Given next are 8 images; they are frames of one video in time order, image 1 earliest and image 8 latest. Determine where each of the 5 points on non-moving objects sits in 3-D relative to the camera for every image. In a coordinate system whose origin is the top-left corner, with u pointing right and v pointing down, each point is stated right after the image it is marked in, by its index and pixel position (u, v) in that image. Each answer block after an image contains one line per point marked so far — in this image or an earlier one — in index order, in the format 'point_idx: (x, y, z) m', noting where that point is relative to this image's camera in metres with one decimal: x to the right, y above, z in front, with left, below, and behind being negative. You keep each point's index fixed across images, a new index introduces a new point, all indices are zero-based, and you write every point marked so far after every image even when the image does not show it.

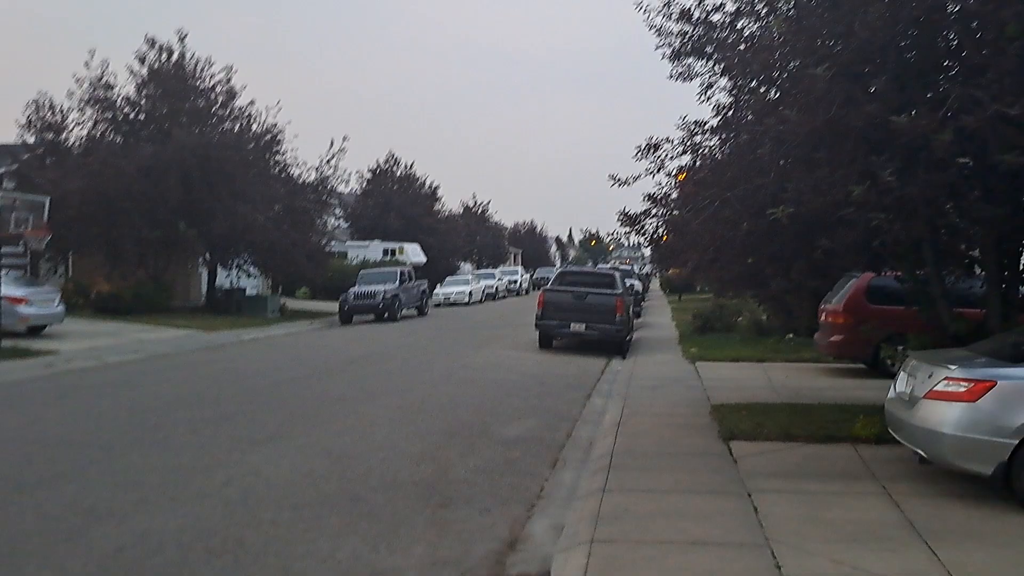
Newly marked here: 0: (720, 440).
0: (+2.0, -1.5, +9.1) m
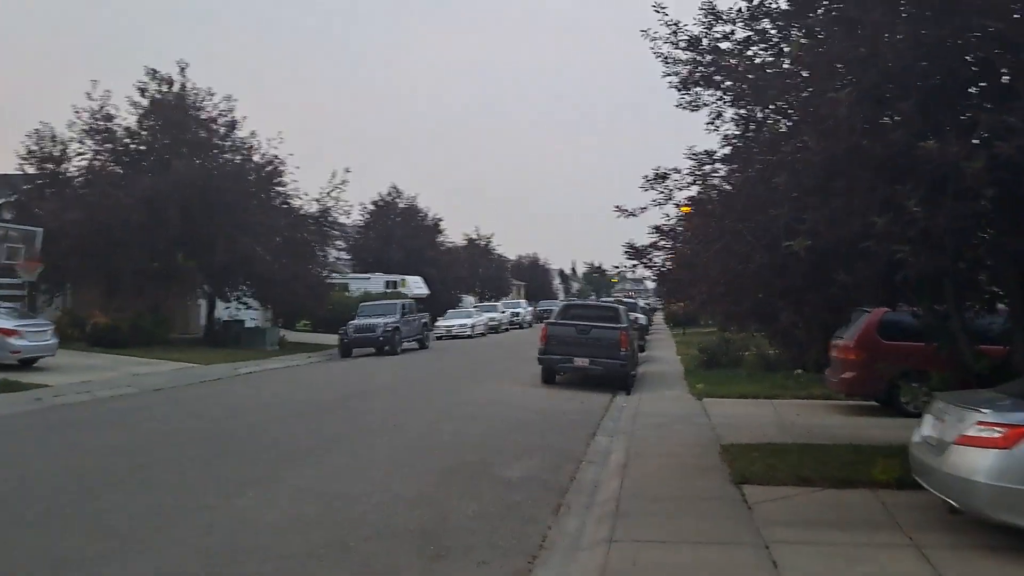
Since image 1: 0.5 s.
0: (+2.0, -1.8, +8.7) m
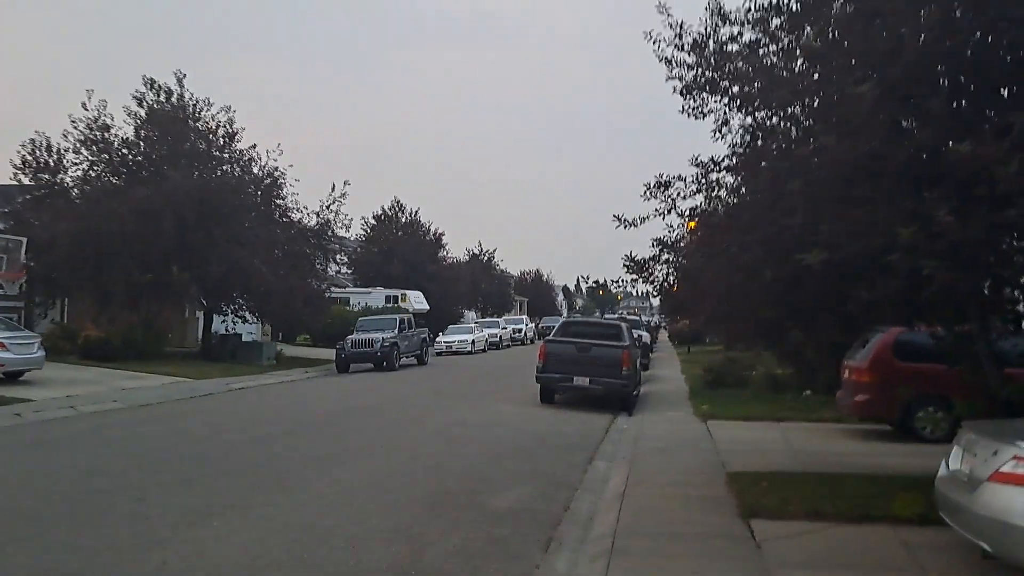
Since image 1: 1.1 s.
0: (+2.0, -2.0, +8.0) m
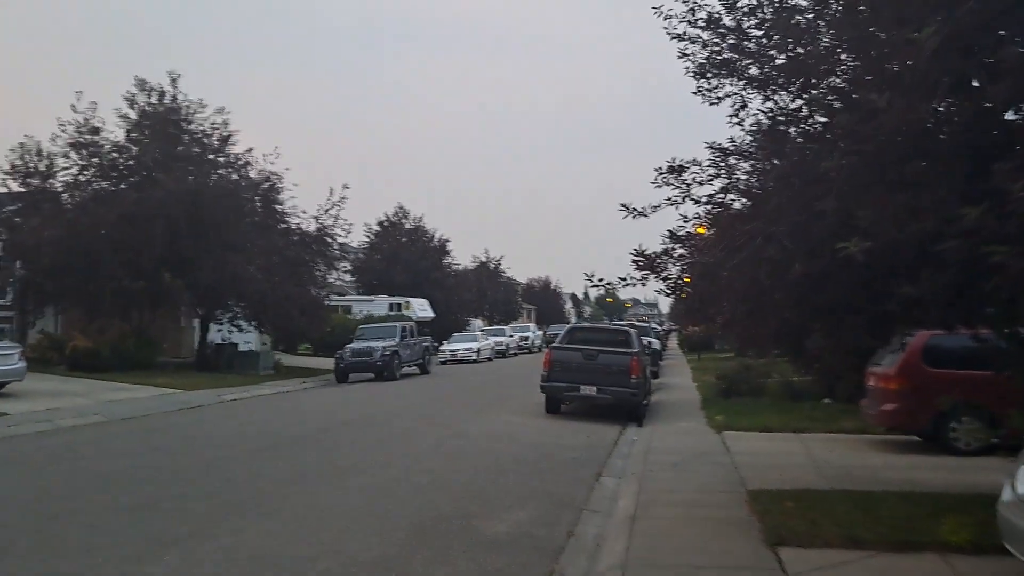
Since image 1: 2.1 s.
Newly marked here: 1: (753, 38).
0: (+1.9, -2.0, +7.1) m
1: (+2.1, +2.2, +8.3) m
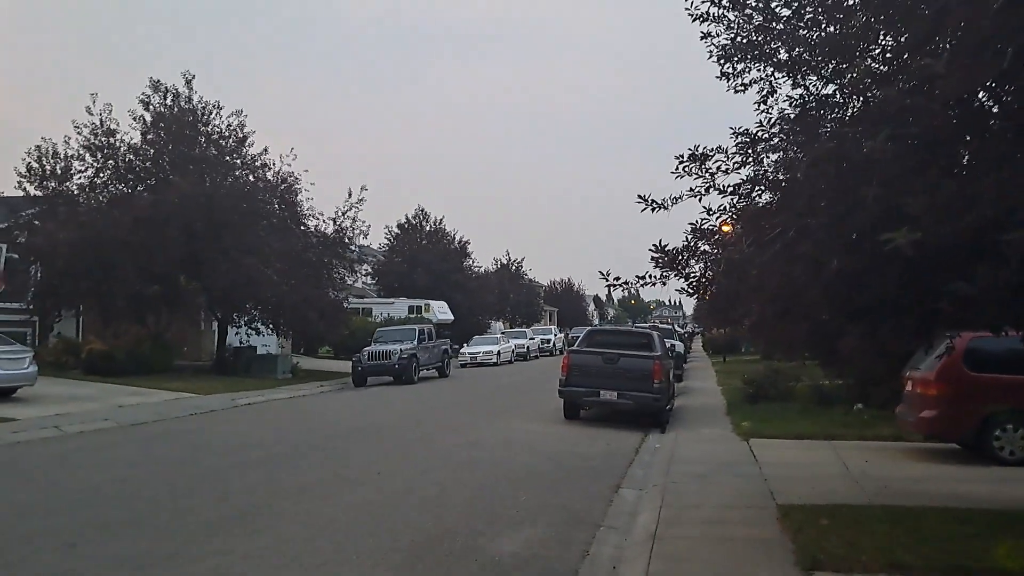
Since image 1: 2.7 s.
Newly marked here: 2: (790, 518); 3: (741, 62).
0: (+2.0, -2.0, +6.5) m
1: (+2.2, +2.3, +7.7) m
2: (+2.4, -2.0, +8.0) m
3: (+2.1, +2.0, +8.3) m
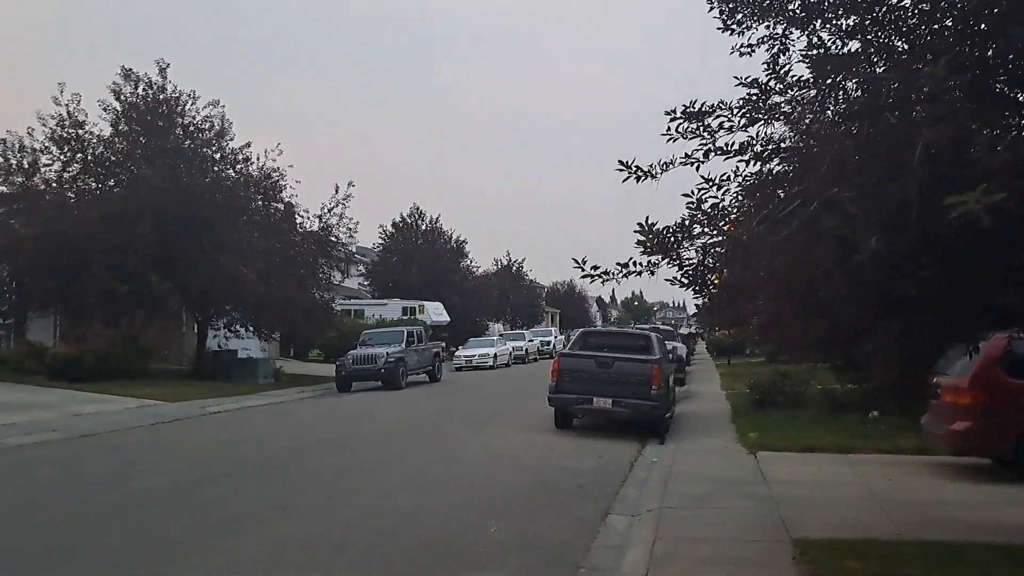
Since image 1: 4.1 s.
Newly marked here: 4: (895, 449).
0: (+1.7, -1.9, +5.1) m
1: (+1.9, +2.3, +6.3) m
2: (+2.1, -1.9, +6.6) m
3: (+1.8, +2.1, +7.0) m
4: (+5.1, -2.1, +12.3) m
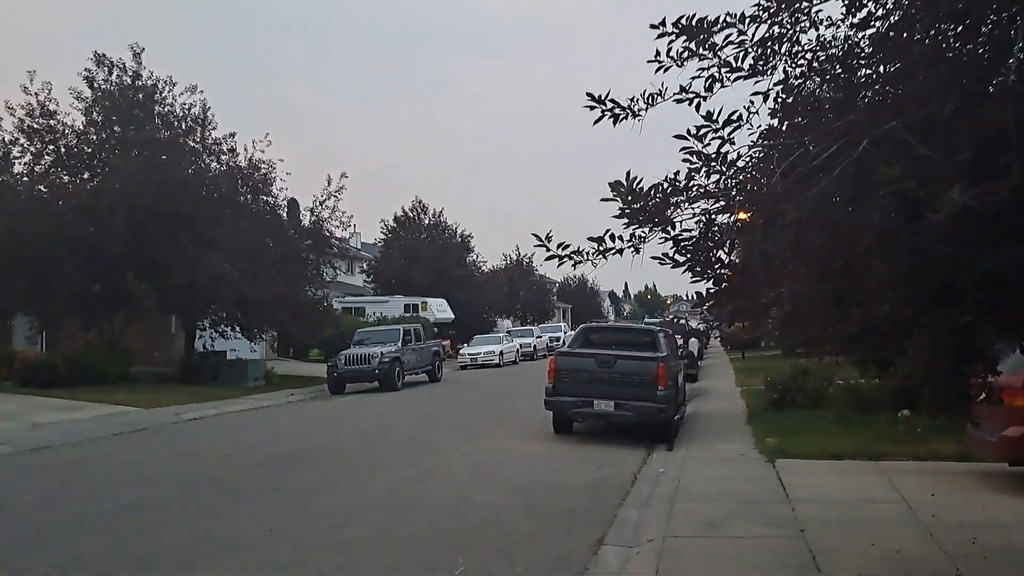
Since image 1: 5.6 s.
0: (+1.4, -1.8, +3.7) m
1: (+1.6, +2.4, +4.9) m
2: (+1.9, -1.8, +5.2) m
3: (+1.5, +2.2, +5.5) m
4: (+5.0, -2.0, +10.8) m
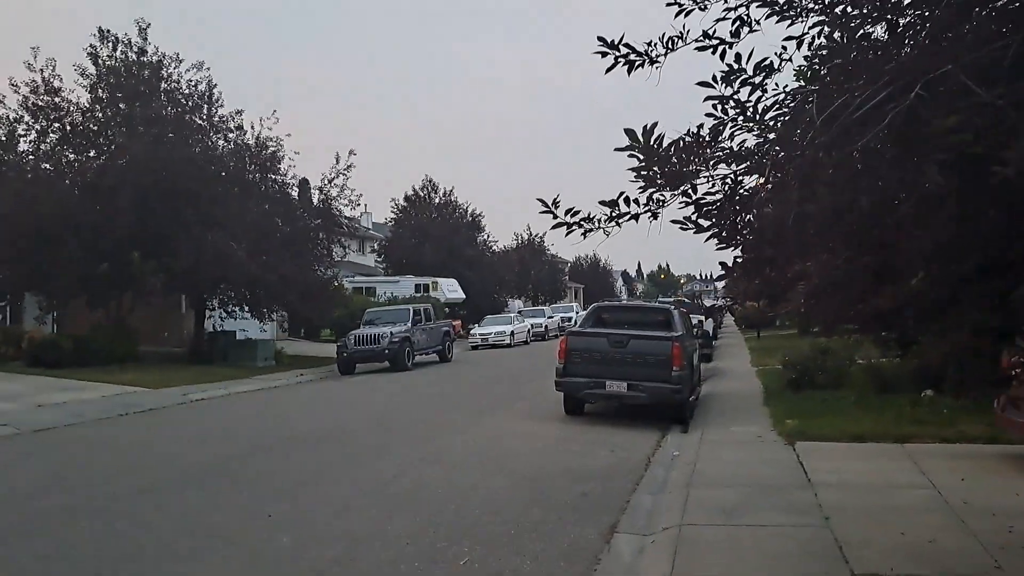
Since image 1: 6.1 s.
0: (+1.5, -1.7, +3.3) m
1: (+1.6, +2.5, +4.4) m
2: (+1.9, -1.7, +4.8) m
3: (+1.5, +2.3, +5.1) m
4: (+5.1, -1.7, +10.4) m
